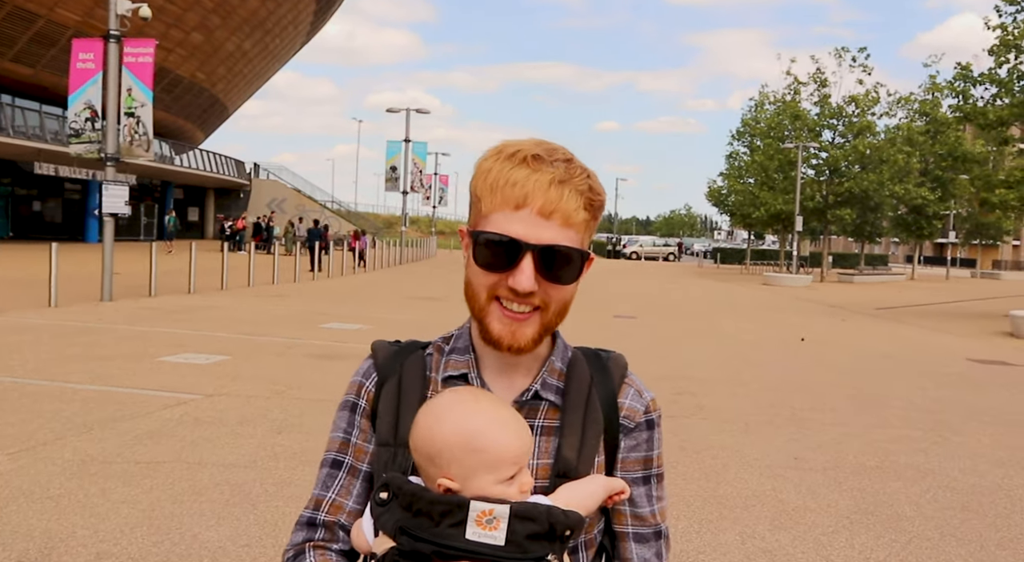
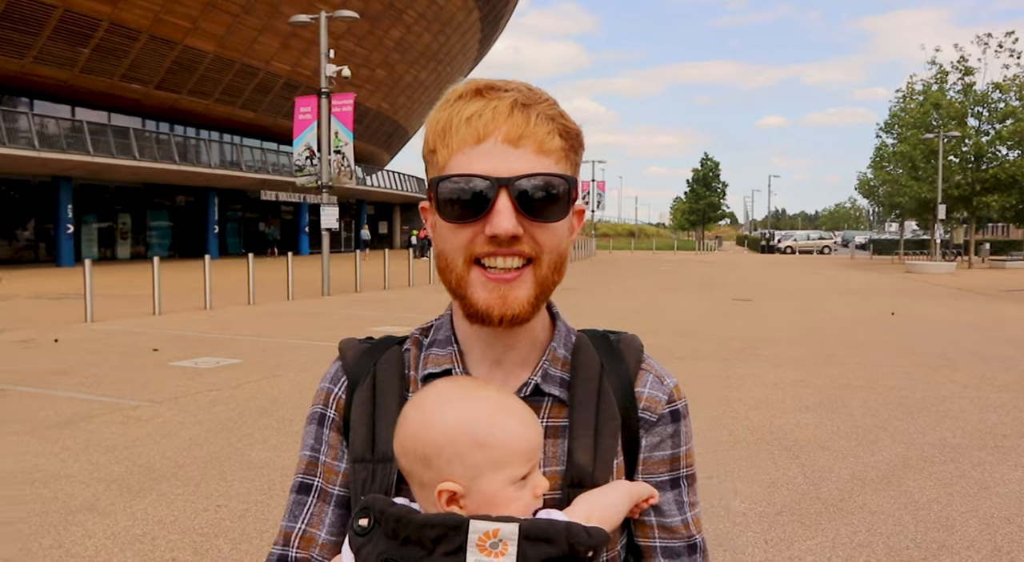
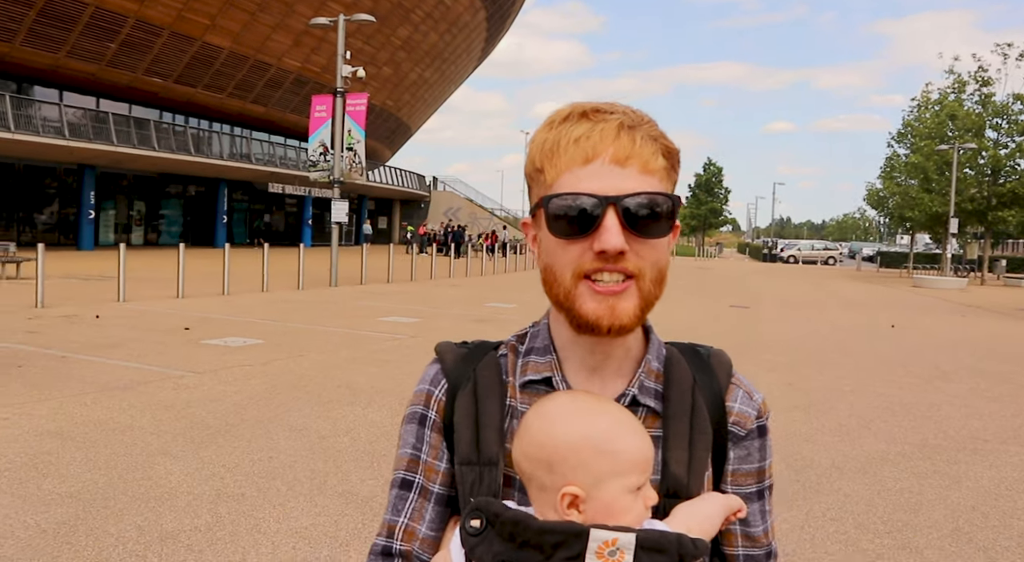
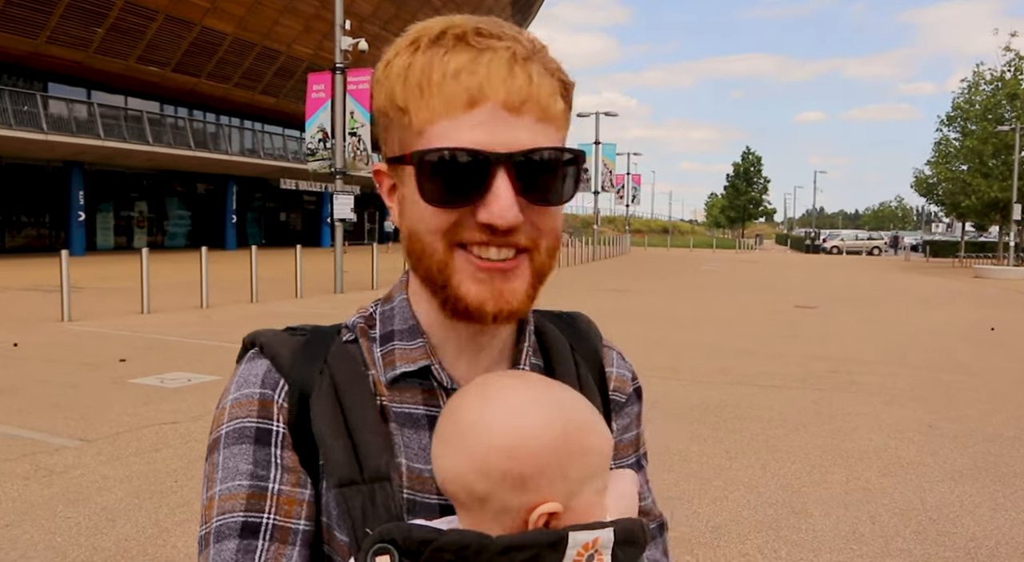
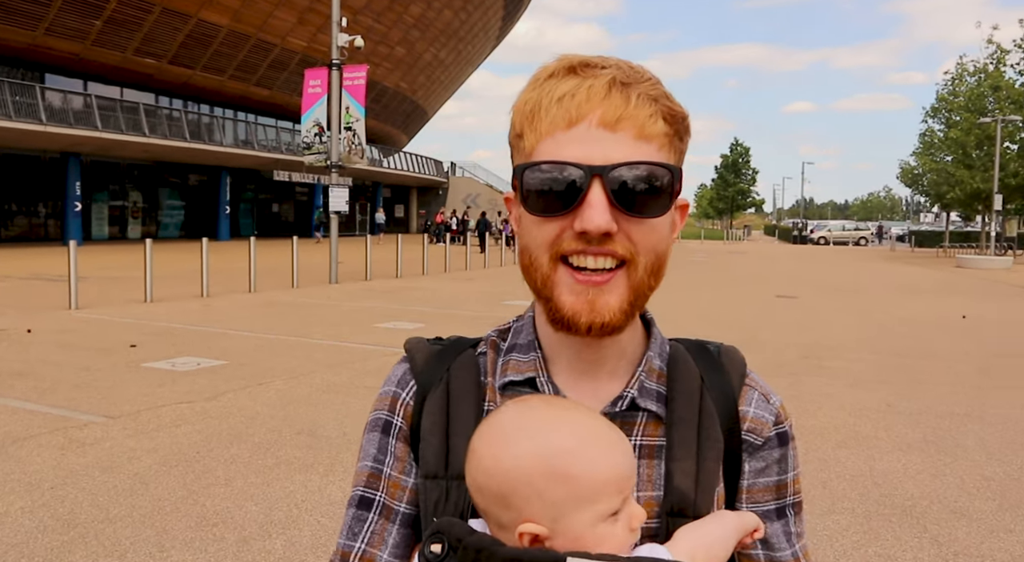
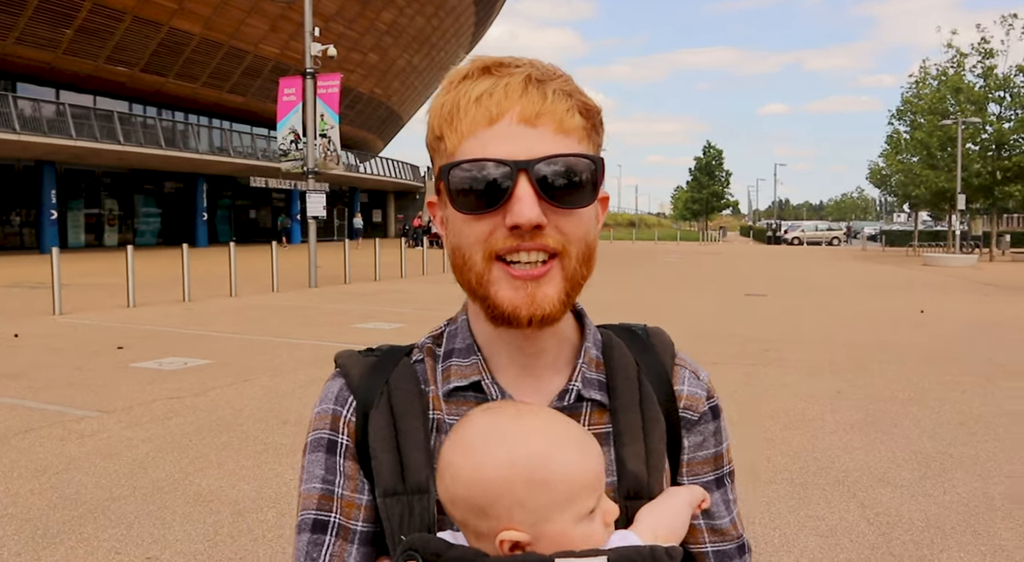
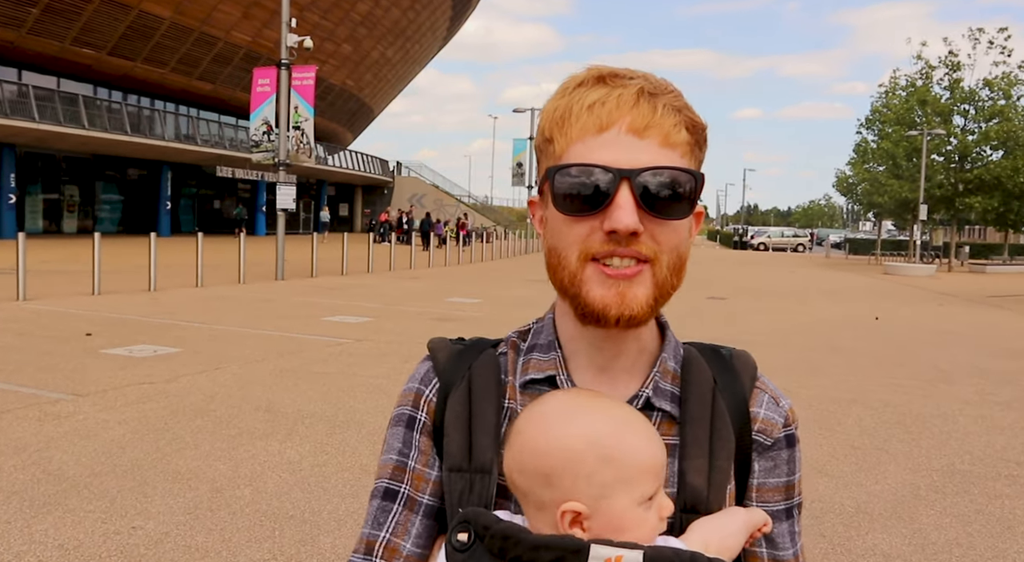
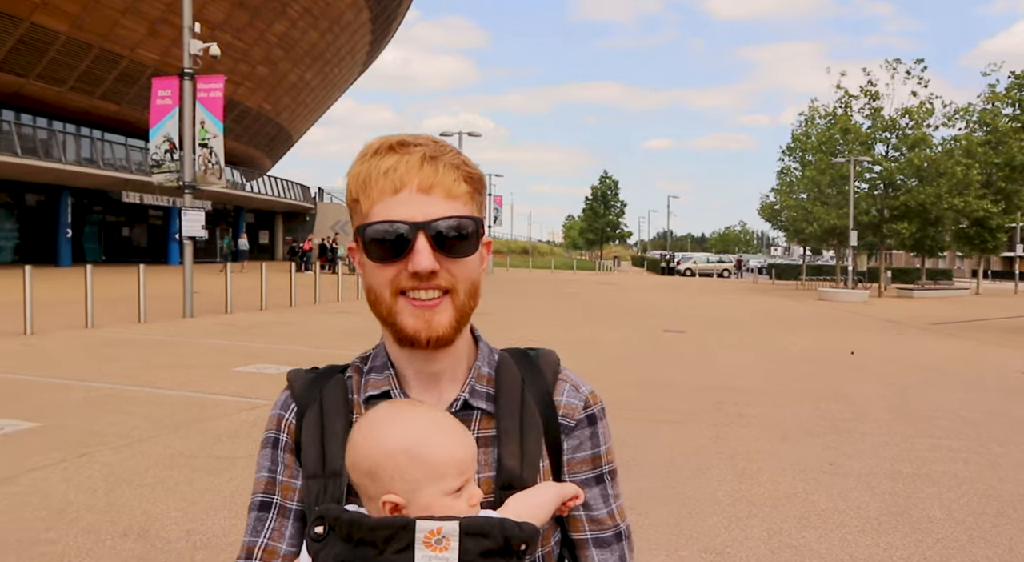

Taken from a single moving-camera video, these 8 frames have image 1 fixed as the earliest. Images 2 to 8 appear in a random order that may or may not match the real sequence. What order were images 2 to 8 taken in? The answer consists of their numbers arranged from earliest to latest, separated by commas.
8, 4, 5, 6, 7, 2, 3
